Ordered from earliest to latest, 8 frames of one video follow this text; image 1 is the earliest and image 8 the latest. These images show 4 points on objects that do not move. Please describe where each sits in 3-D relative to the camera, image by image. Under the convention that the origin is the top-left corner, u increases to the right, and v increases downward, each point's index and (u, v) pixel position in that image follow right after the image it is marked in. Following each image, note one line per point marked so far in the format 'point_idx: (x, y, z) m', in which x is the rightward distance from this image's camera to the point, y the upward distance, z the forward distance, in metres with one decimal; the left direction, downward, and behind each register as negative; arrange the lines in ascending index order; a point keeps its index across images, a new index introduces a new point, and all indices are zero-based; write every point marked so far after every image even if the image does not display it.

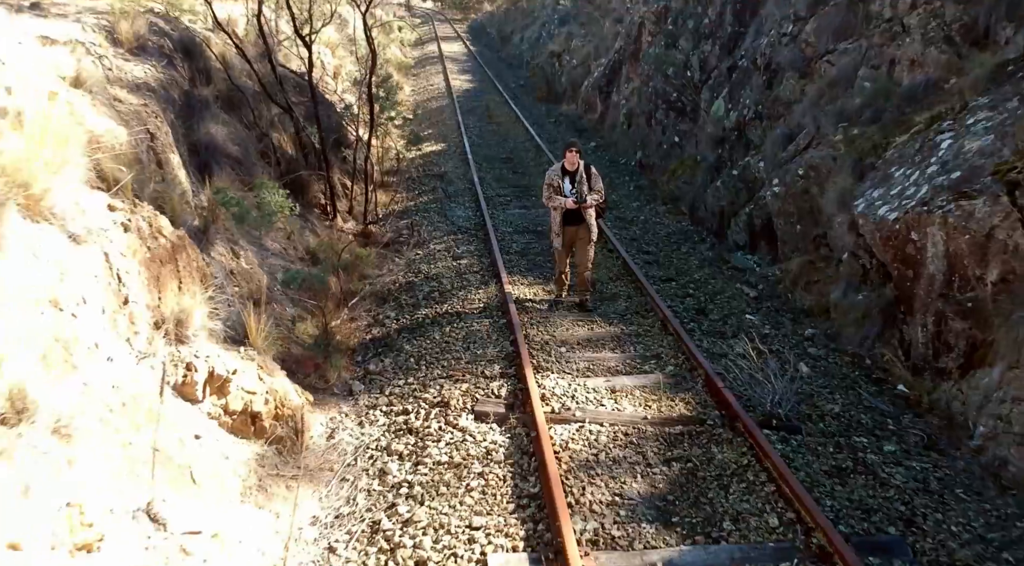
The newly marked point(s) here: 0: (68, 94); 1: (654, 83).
0: (-3.2, +1.4, +6.0) m
1: (+2.3, +3.1, +13.1) m
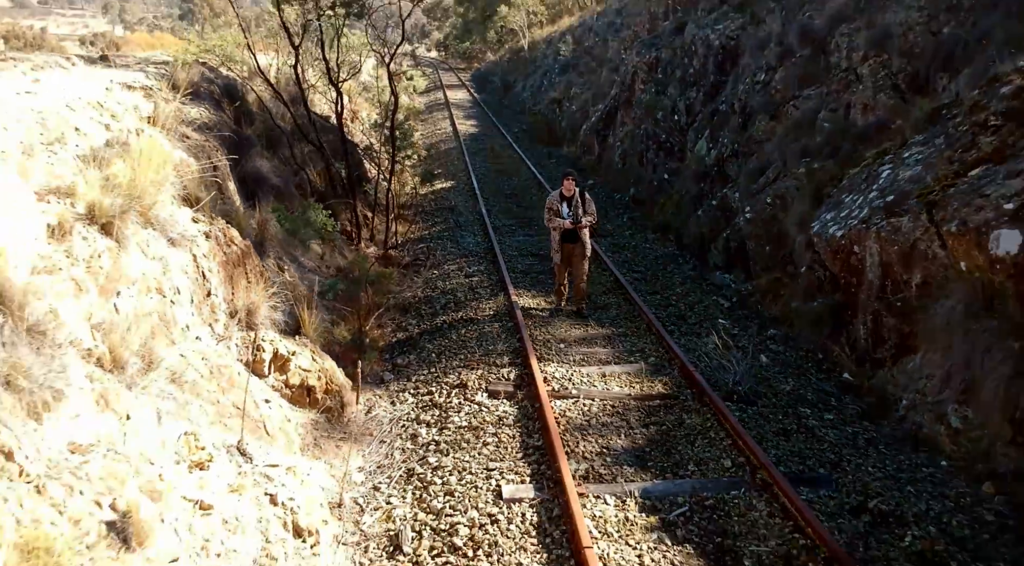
0: (-3.1, +1.3, +7.3) m
1: (+2.3, +2.7, +14.4) m
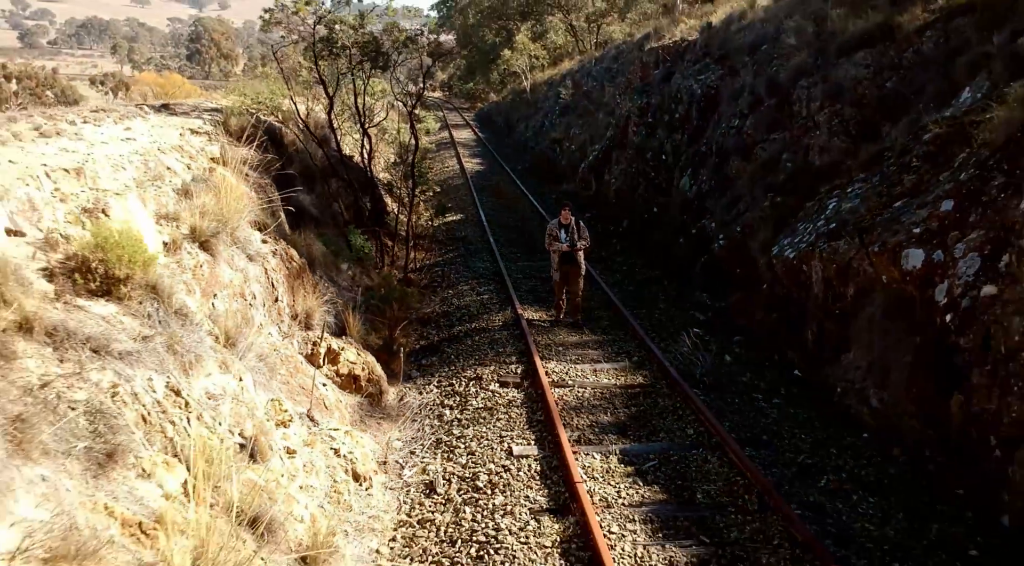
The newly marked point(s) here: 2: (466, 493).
0: (-3.0, +1.2, +8.8) m
1: (+2.4, +2.2, +16.0) m
2: (-0.3, -1.5, +6.1) m
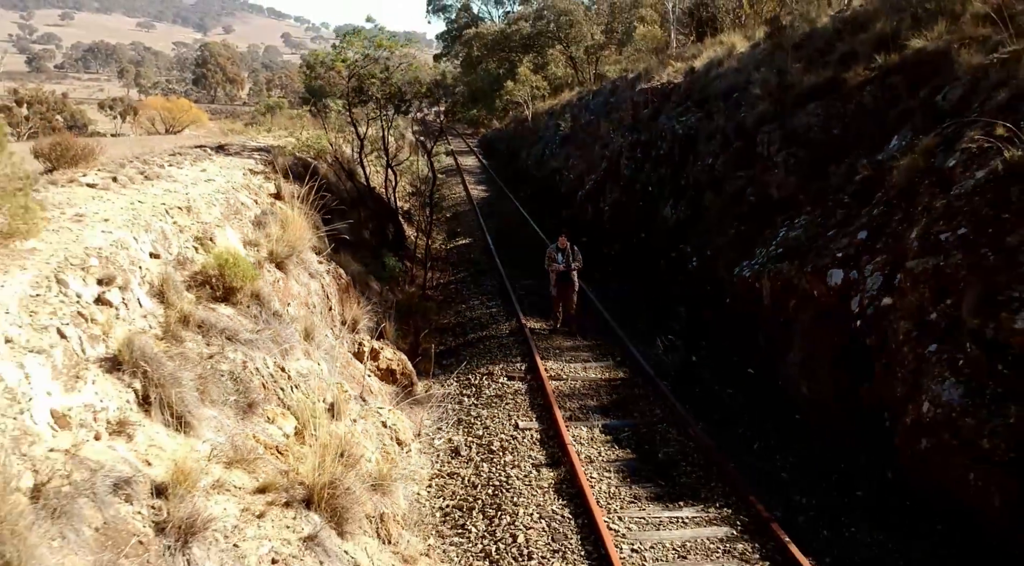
0: (-3.0, +1.0, +10.8) m
1: (+2.5, +1.8, +18.0) m
2: (-0.3, -1.6, +8.0) m
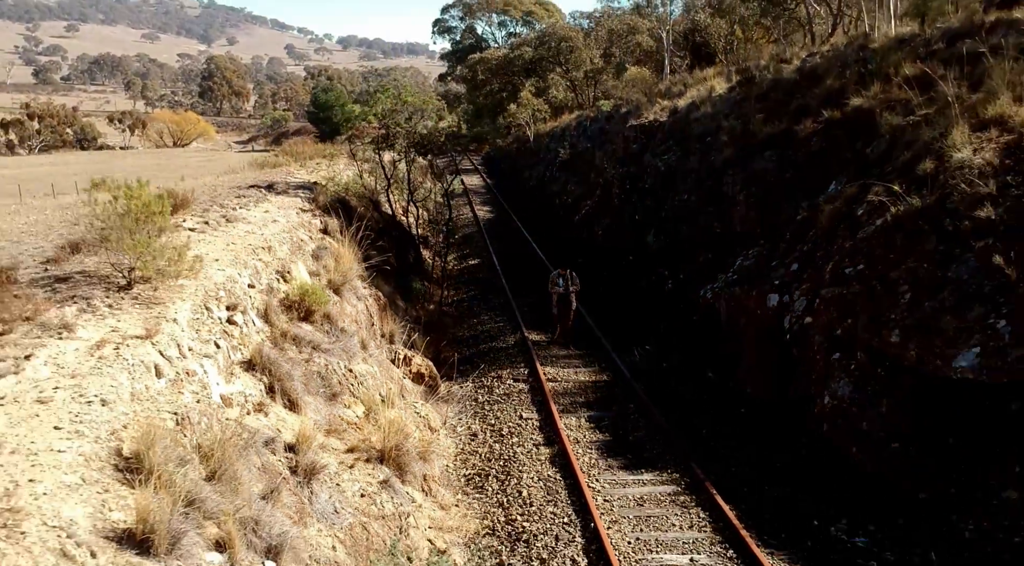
0: (-2.9, +0.7, +13.3) m
1: (+2.6, +1.4, +20.5) m
2: (-0.2, -1.9, +10.4) m
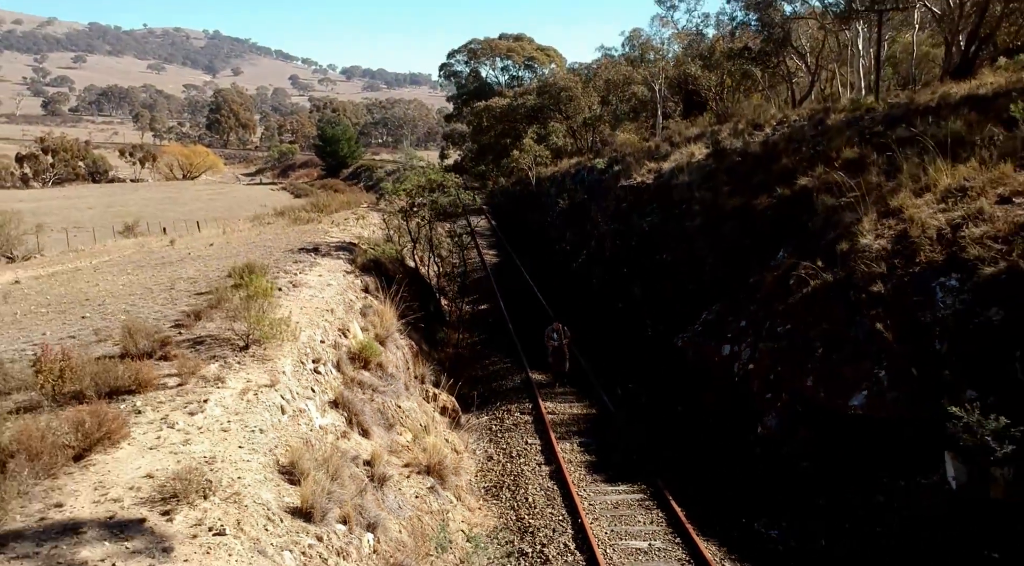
0: (-2.8, -0.3, +16.4) m
1: (+2.7, +0.2, +23.6) m
2: (-0.1, -2.8, +13.4) m
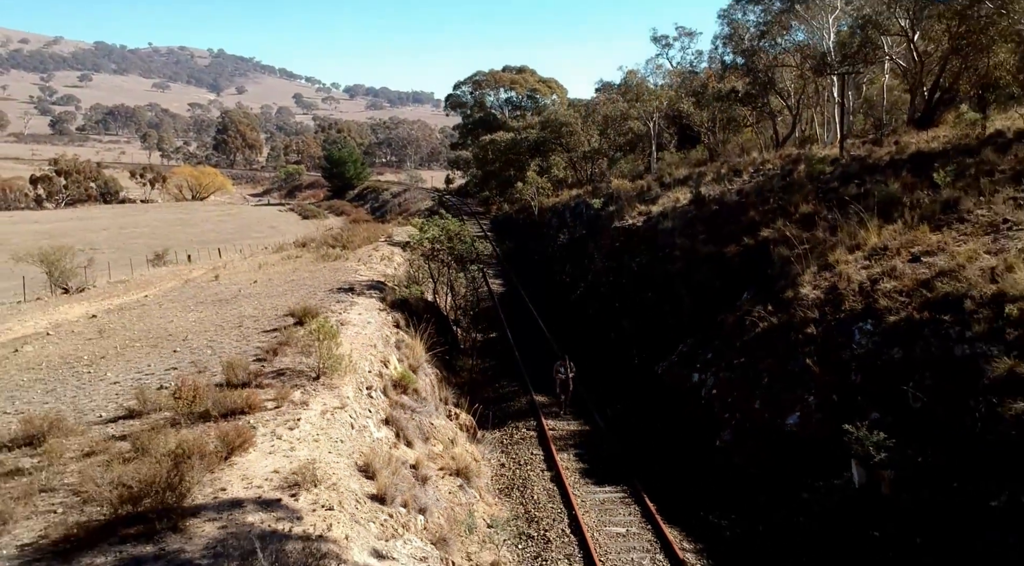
0: (-2.6, -1.1, +19.6) m
1: (+2.9, -0.8, +26.8) m
2: (+0.1, -3.6, +16.6) m
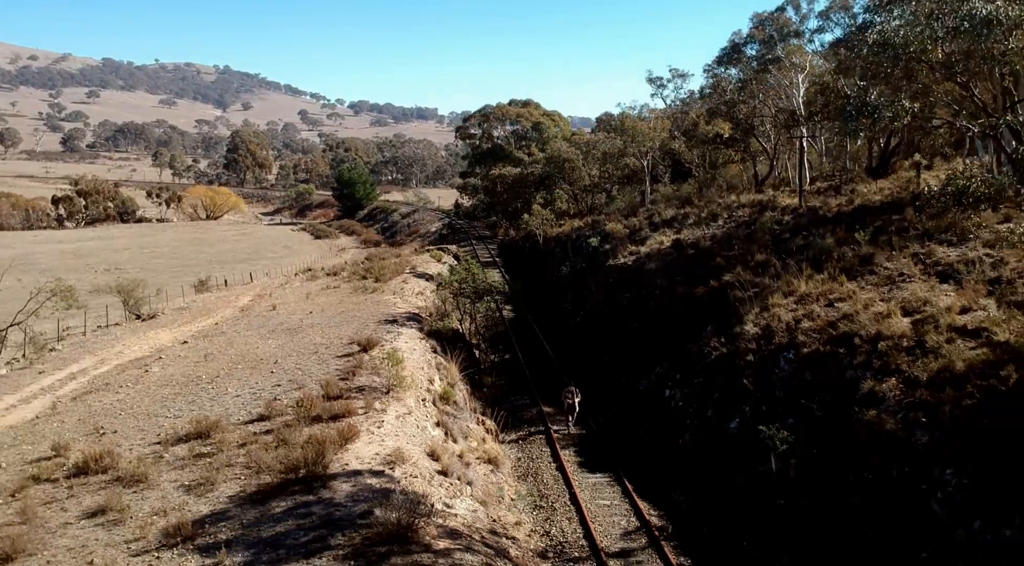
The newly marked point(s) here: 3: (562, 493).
0: (-2.2, -2.2, +25.0) m
1: (+3.3, -2.0, +32.2) m
2: (+0.5, -4.6, +22.0) m
3: (+1.1, -5.0, +19.7) m
